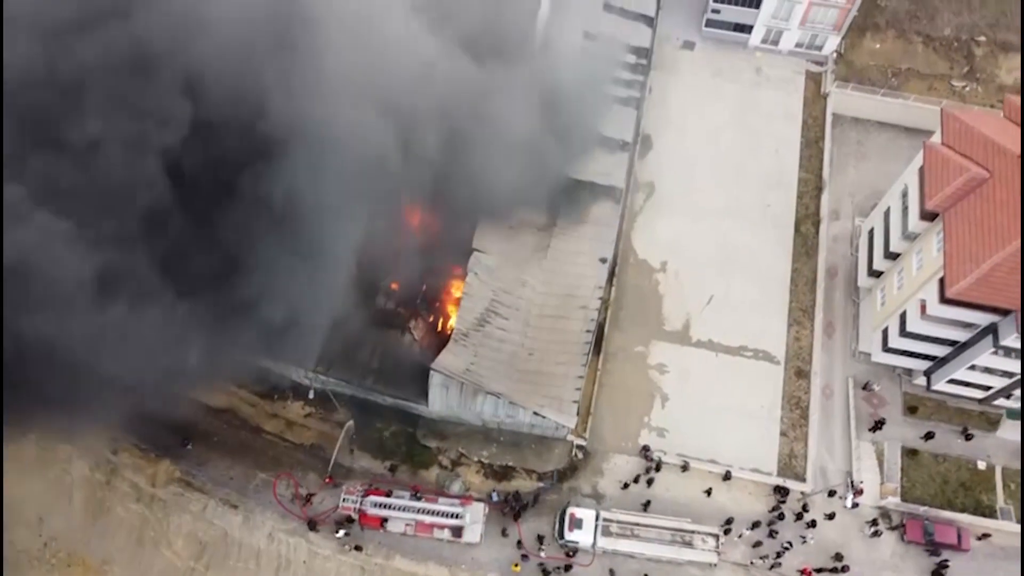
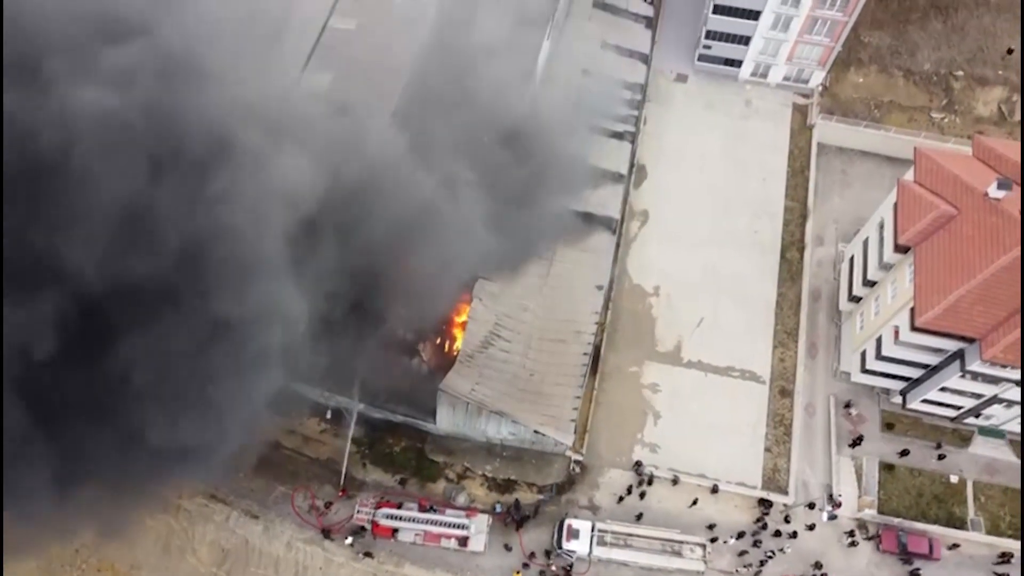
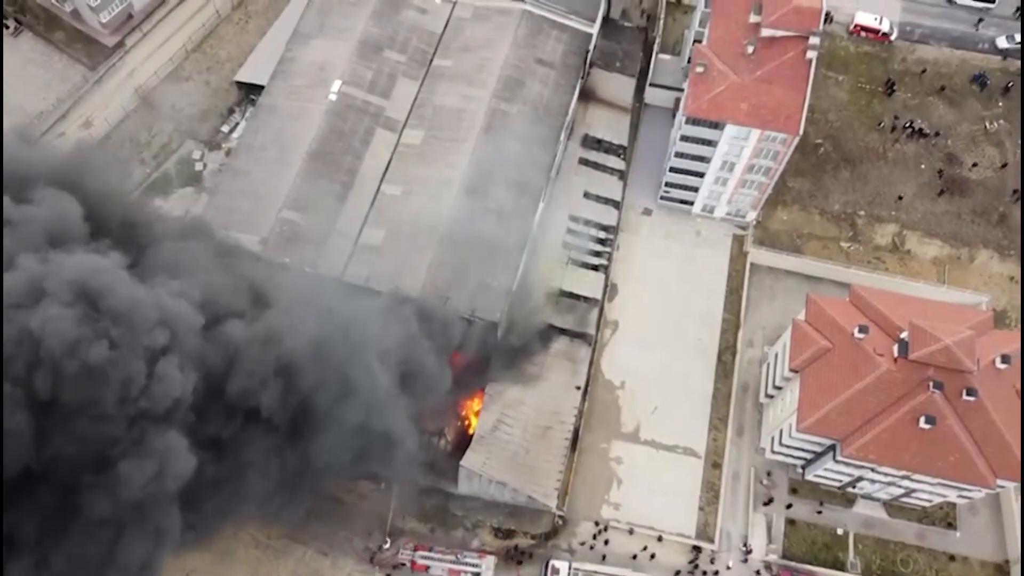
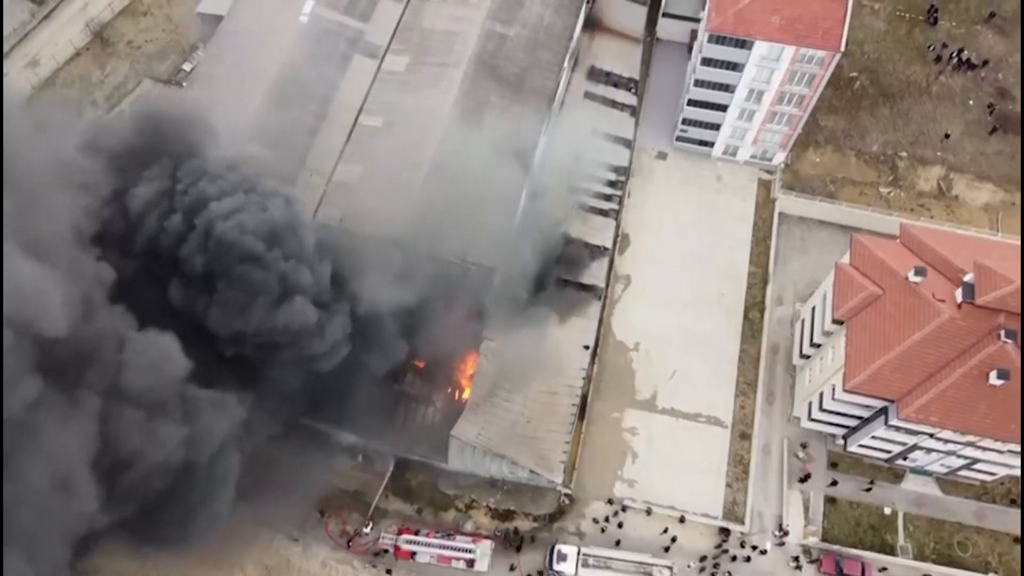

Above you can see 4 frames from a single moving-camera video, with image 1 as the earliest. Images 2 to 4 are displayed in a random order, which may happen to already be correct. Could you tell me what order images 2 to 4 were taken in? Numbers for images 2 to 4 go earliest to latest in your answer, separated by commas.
2, 4, 3
